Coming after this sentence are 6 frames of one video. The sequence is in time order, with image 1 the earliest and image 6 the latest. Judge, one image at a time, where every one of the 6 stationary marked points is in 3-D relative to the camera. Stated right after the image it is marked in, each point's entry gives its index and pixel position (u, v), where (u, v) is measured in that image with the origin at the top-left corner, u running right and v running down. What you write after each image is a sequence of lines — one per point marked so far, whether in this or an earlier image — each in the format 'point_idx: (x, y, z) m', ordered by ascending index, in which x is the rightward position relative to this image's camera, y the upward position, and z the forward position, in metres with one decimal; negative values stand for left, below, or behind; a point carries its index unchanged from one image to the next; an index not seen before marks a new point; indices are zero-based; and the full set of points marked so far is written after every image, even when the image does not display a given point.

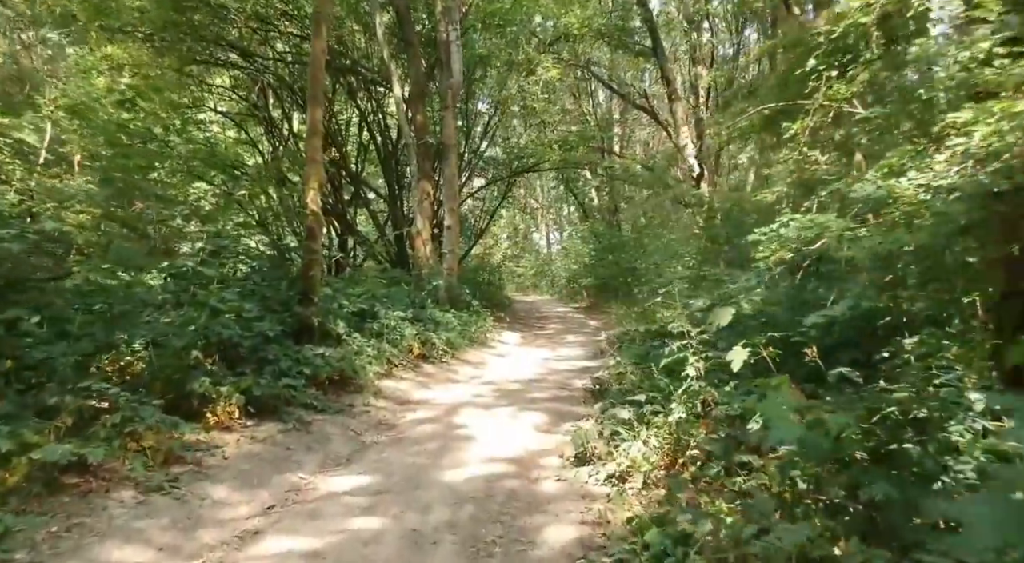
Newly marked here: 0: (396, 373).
0: (-1.5, -1.2, +8.0) m
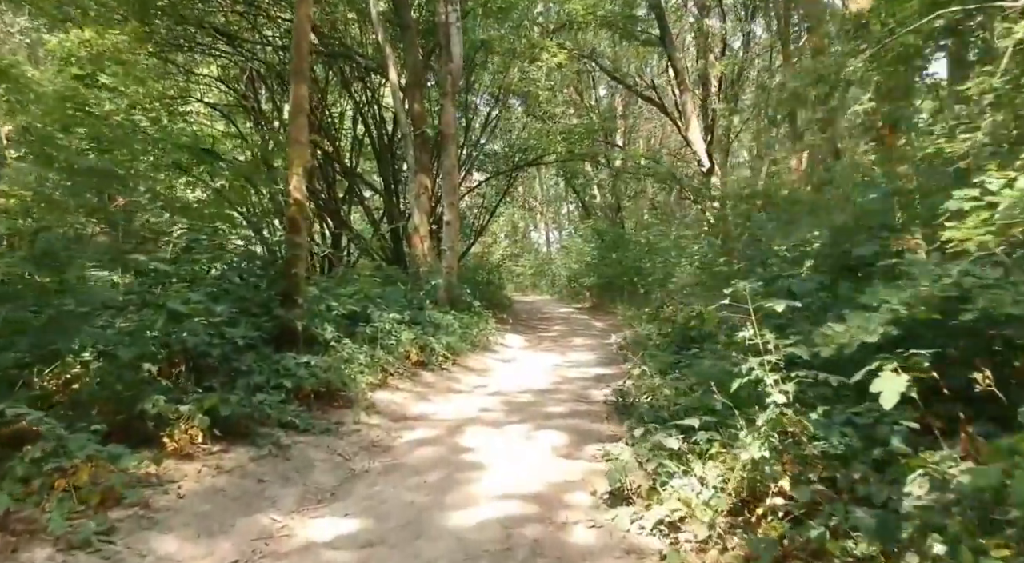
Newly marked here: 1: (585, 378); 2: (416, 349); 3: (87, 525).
0: (-1.4, -1.1, +7.1) m
1: (+0.9, -1.2, +8.1) m
2: (-1.2, -0.9, +8.3) m
3: (-2.2, -1.2, +3.3) m
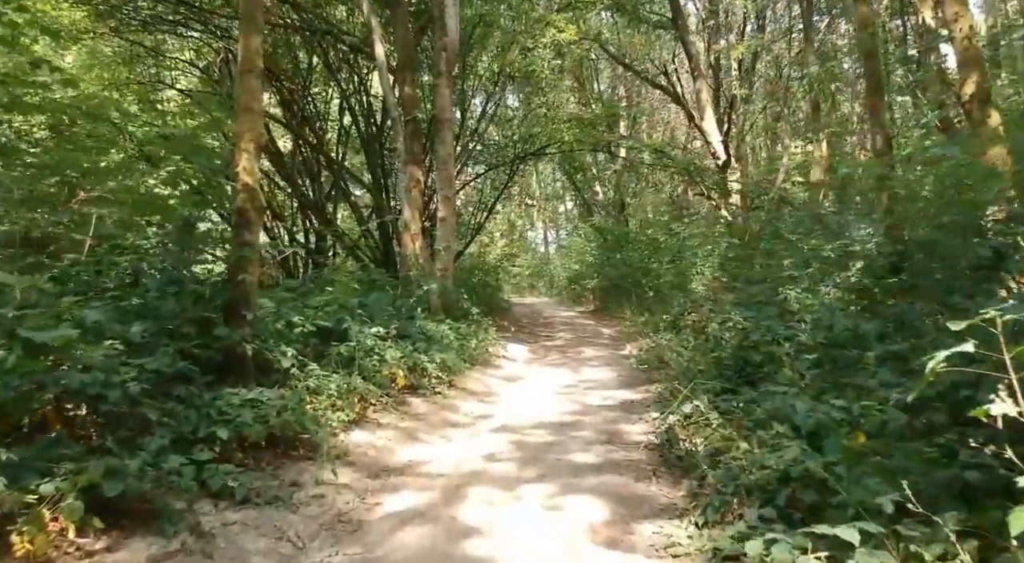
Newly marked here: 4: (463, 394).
0: (-1.3, -1.2, +5.7) m
1: (+1.0, -1.3, +6.6) m
2: (-1.2, -1.0, +6.8) m
3: (-2.0, -1.3, +1.8) m
4: (-0.6, -1.3, +7.3) m
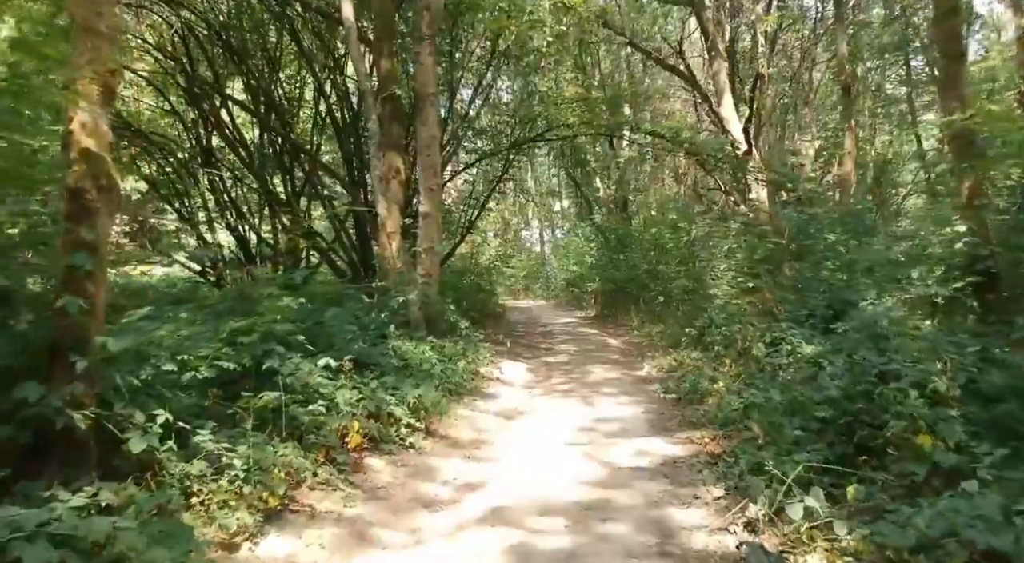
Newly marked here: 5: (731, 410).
0: (-1.3, -1.3, +3.8) m
1: (+1.0, -1.4, +4.8) m
2: (-1.2, -1.1, +5.0) m
3: (-2.0, -1.4, -0.1) m
4: (-0.6, -1.4, +5.5) m
5: (+2.0, -1.2, +5.9) m
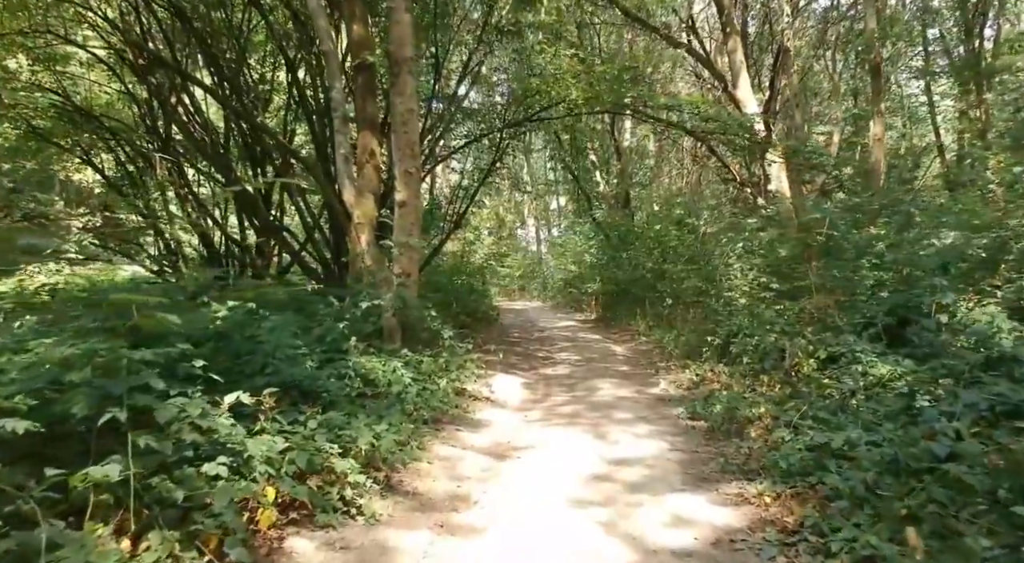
0: (-1.3, -1.3, +2.3) m
1: (+0.9, -1.4, +3.3) m
2: (-1.2, -1.1, +3.4) m
3: (-2.0, -1.4, -1.6) m
4: (-0.6, -1.4, +4.0) m
5: (+1.9, -1.2, +4.4) m
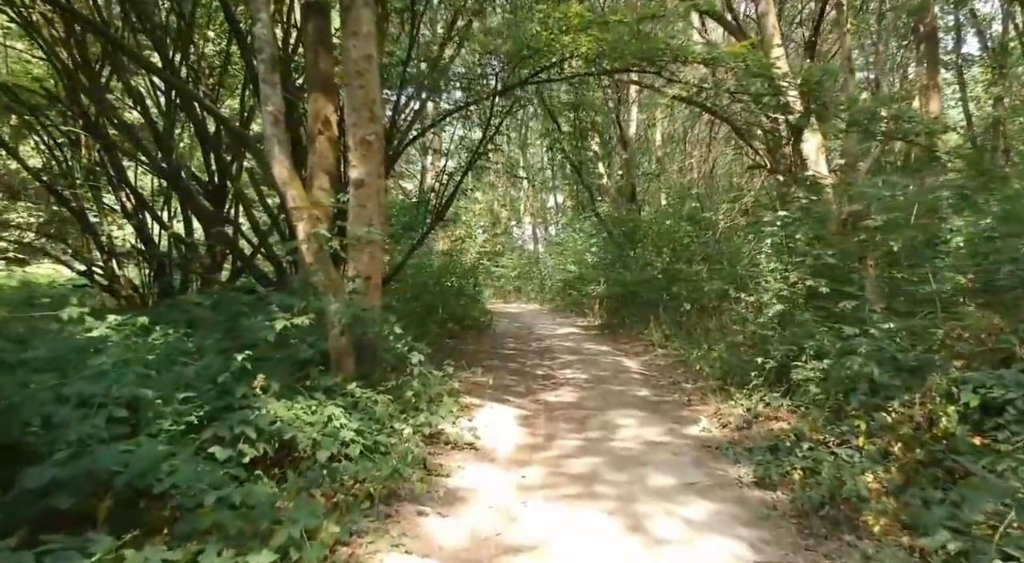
0: (-1.4, -1.4, +0.2) m
1: (+0.9, -1.5, +1.2) m
2: (-1.3, -1.1, +1.4) m
3: (-2.0, -1.5, -3.7) m
4: (-0.7, -1.5, +1.9) m
5: (+1.9, -1.2, +2.4) m
